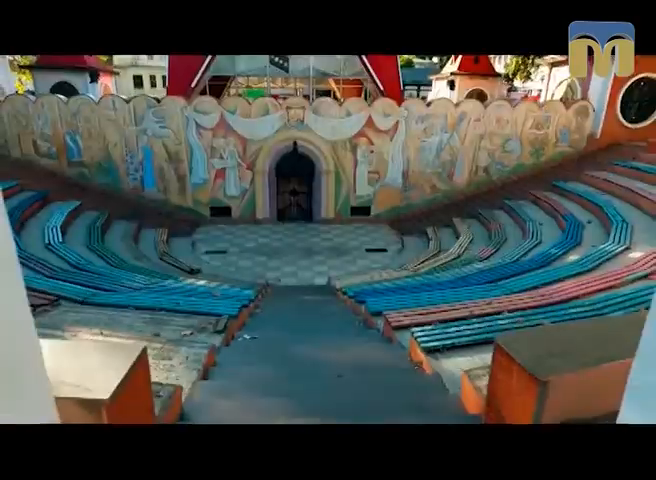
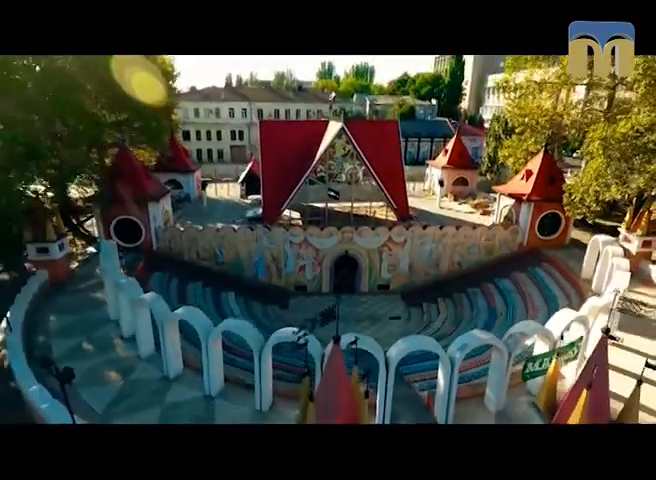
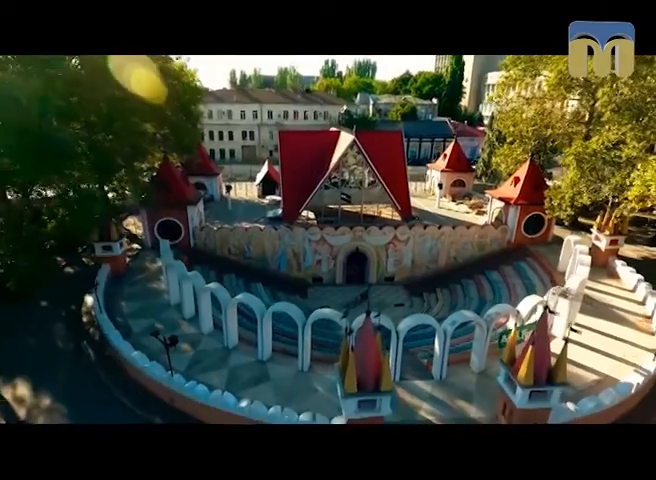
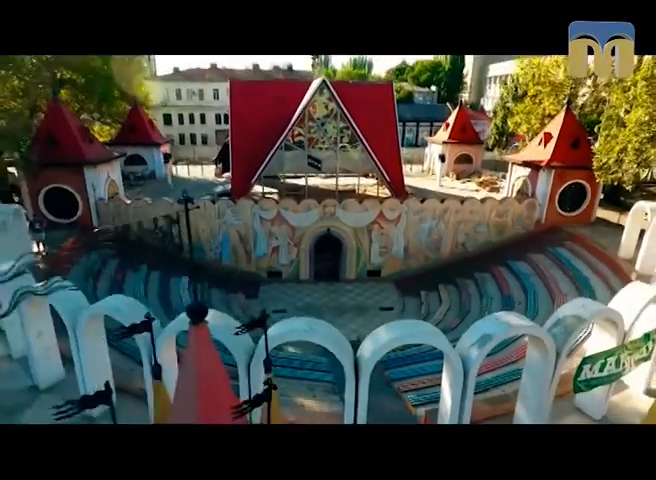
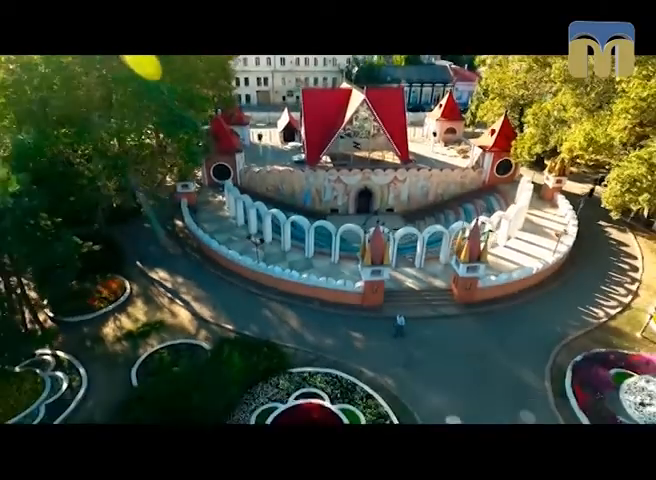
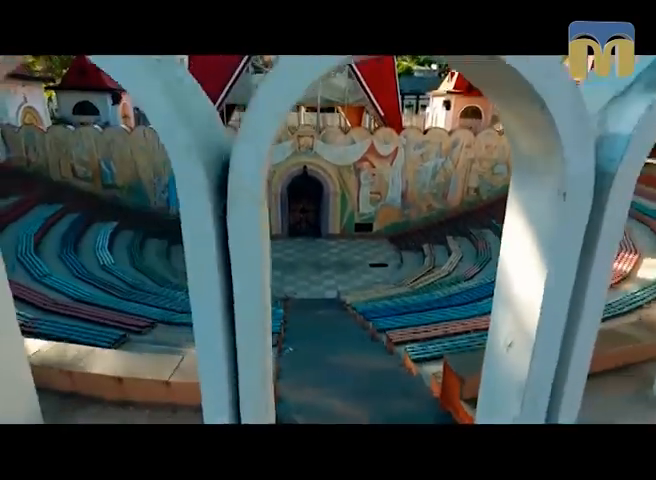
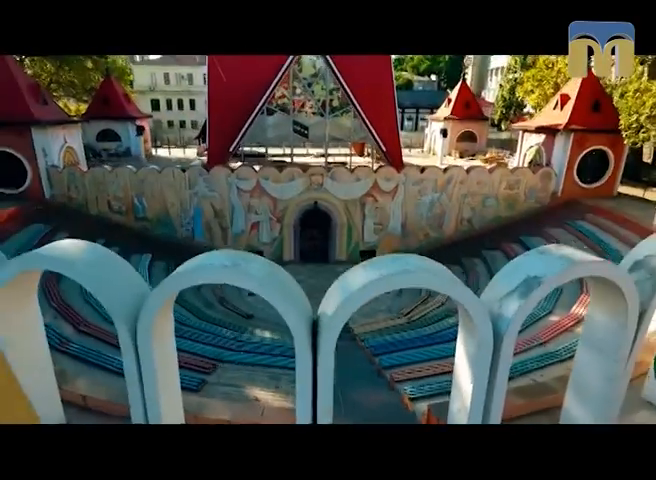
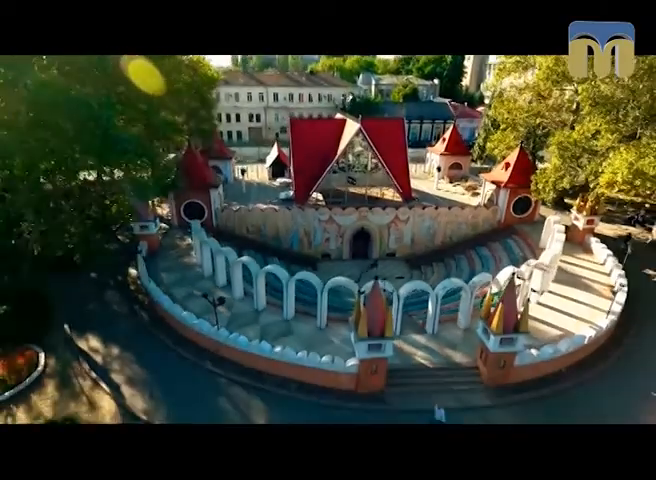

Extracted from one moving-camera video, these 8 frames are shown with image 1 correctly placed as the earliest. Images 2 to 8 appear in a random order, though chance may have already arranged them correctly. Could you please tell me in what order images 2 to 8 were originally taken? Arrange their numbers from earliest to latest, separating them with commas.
6, 7, 4, 2, 3, 8, 5
